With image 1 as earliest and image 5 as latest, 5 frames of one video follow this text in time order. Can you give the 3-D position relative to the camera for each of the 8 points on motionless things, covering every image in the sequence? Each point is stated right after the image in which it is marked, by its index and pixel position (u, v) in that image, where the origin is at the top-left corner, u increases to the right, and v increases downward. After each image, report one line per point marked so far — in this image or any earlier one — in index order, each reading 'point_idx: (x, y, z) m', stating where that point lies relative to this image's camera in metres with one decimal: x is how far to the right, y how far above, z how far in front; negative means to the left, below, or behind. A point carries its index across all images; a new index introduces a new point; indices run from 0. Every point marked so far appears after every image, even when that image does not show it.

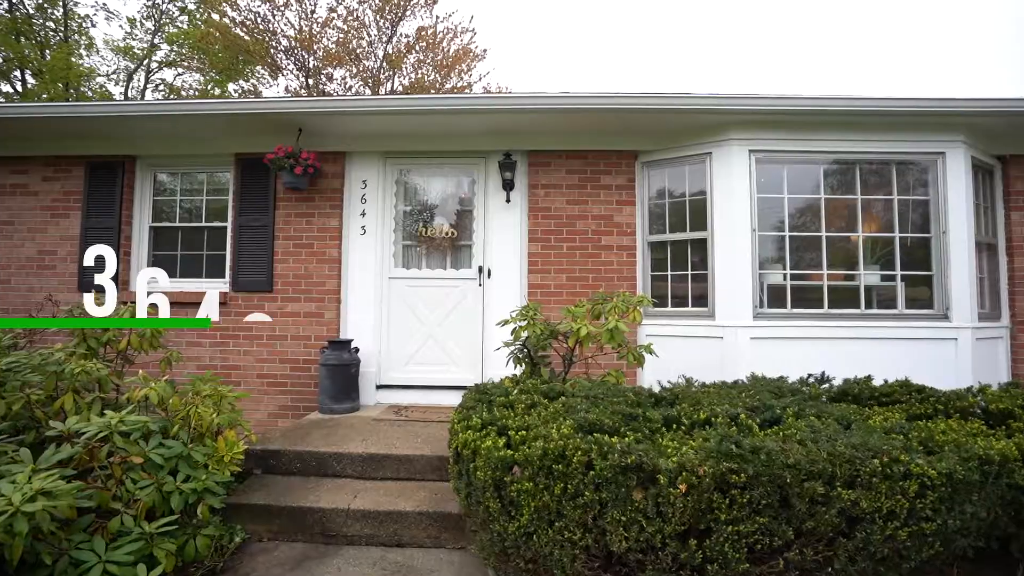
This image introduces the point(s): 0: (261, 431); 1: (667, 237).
0: (-2.3, -1.3, +4.6) m
1: (+1.4, +0.5, +4.5) m
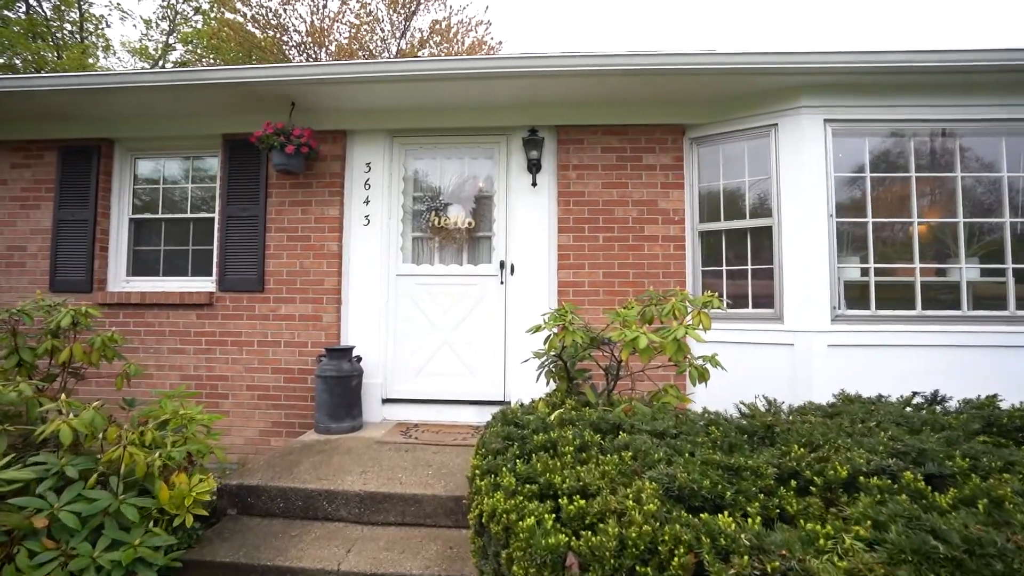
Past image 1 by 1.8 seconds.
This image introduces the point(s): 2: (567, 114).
0: (-2.1, -1.3, +4.0) m
1: (+1.6, +0.5, +3.8) m
2: (+0.4, +1.4, +3.9) m
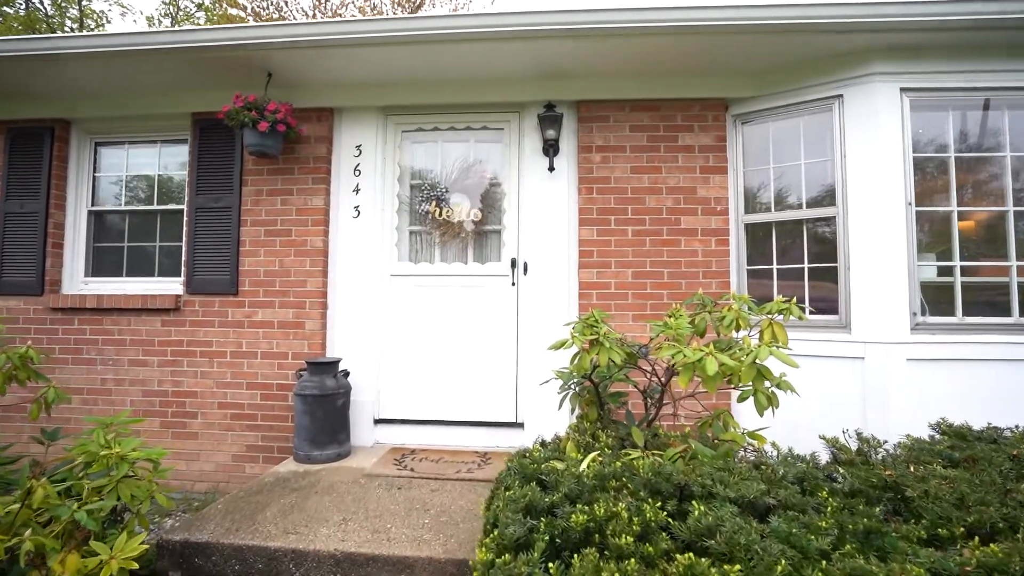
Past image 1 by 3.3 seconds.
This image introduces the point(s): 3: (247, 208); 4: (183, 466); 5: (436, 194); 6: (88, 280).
0: (-2.0, -1.3, +3.5) m
1: (+1.7, +0.5, +3.3) m
2: (+0.5, +1.3, +3.4) m
3: (-1.9, +0.6, +3.6) m
4: (-2.3, -1.2, +3.5) m
5: (-0.5, +0.7, +3.6) m
6: (-3.2, +0.1, +3.8) m
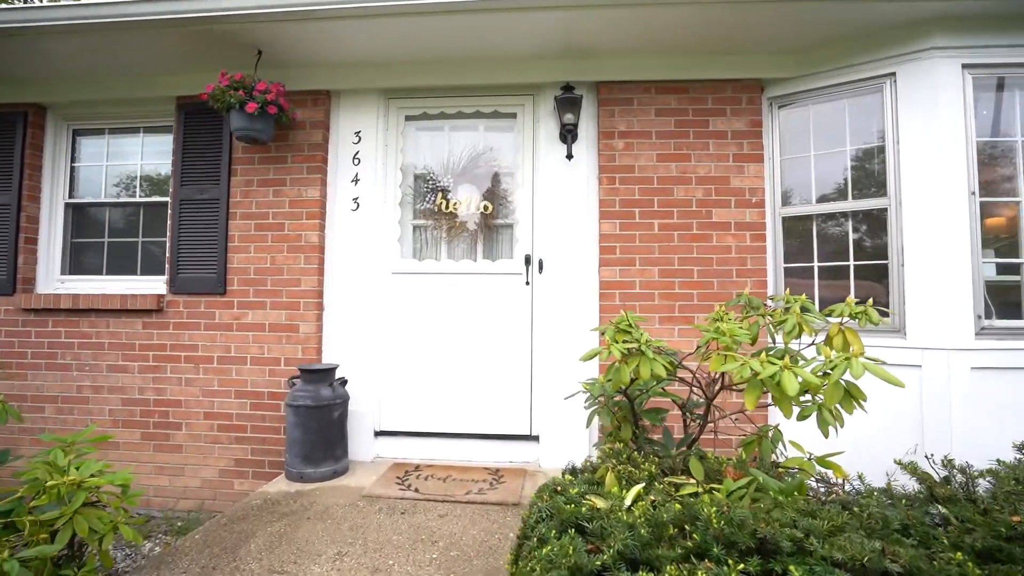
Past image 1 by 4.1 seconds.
0: (-1.9, -1.3, +3.2) m
1: (+1.8, +0.5, +3.0) m
2: (+0.6, +1.3, +3.1) m
3: (-1.8, +0.6, +3.3) m
4: (-2.2, -1.2, +3.2) m
5: (-0.5, +0.7, +3.3) m
6: (-3.1, +0.1, +3.5) m
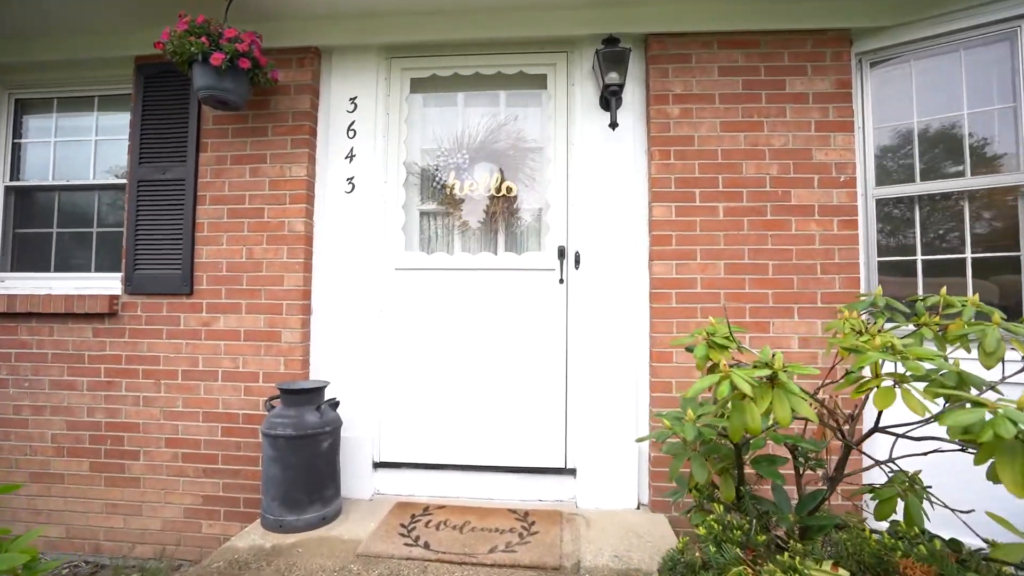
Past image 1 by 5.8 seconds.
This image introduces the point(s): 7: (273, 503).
0: (-1.7, -1.3, +2.6) m
1: (+1.9, +0.5, +2.4) m
2: (+0.8, +1.3, +2.5) m
3: (-1.6, +0.6, +2.7) m
4: (-2.0, -1.2, +2.6) m
5: (-0.3, +0.7, +2.7) m
6: (-3.0, +0.1, +3.0) m
7: (-1.0, -0.9, +2.2) m
